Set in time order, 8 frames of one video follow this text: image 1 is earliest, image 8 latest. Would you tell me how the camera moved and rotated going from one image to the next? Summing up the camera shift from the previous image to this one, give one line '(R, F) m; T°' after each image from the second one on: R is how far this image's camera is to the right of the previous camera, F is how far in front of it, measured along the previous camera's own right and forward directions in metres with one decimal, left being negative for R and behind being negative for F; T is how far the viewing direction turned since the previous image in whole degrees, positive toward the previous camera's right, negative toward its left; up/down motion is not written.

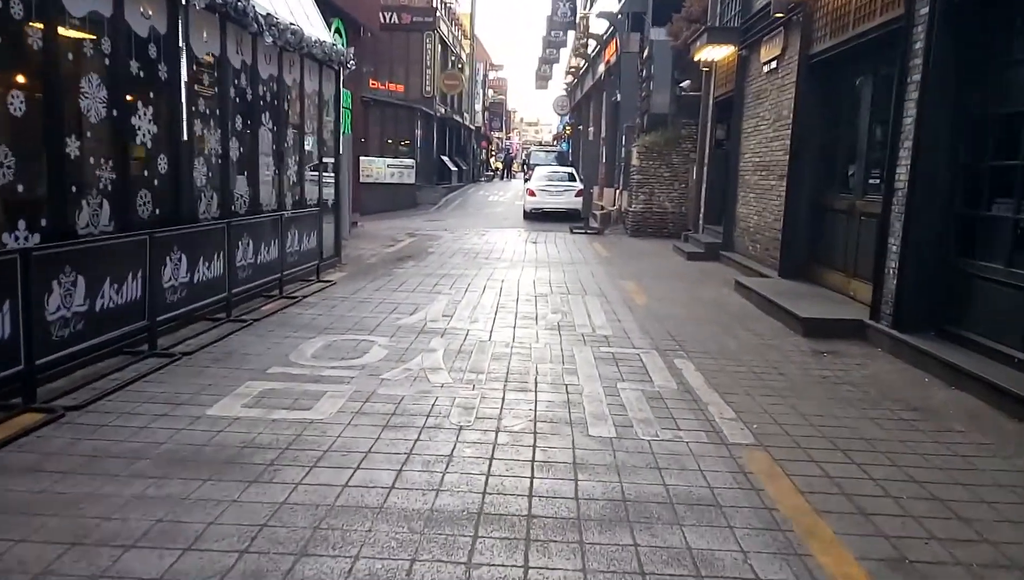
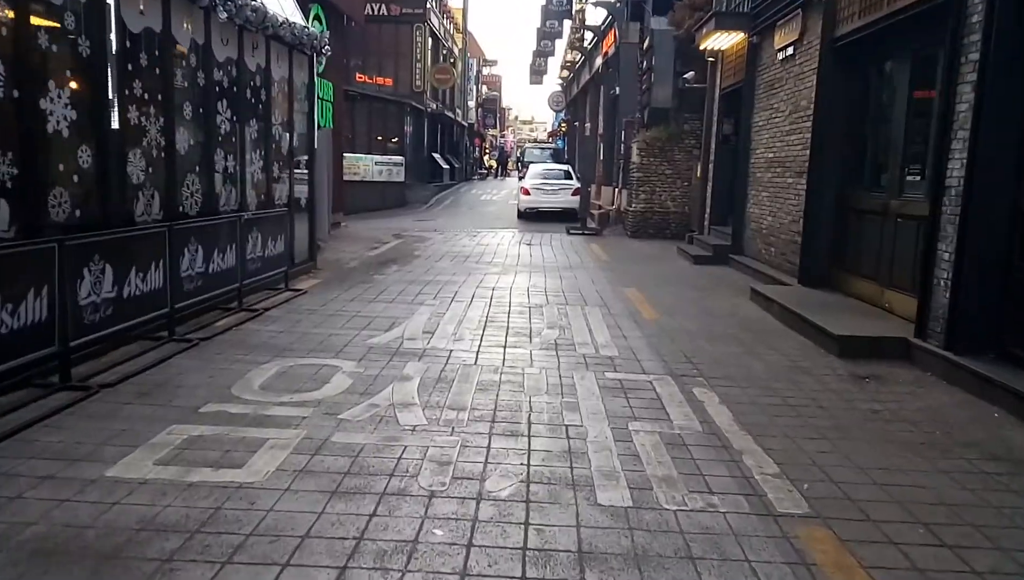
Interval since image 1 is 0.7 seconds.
(+0.1, +1.1) m; 0°
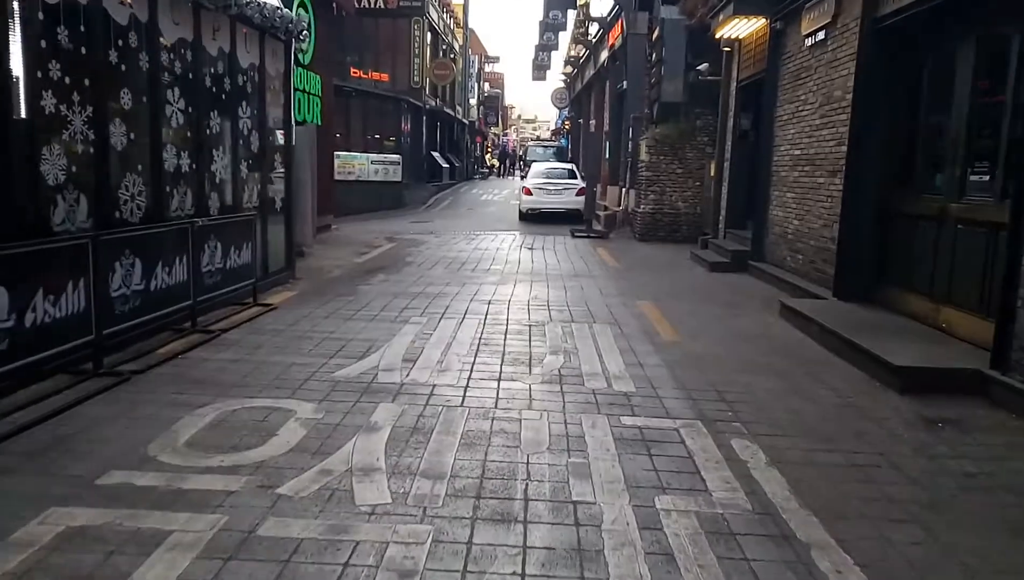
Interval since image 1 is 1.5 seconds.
(+0.1, +1.2) m; 0°
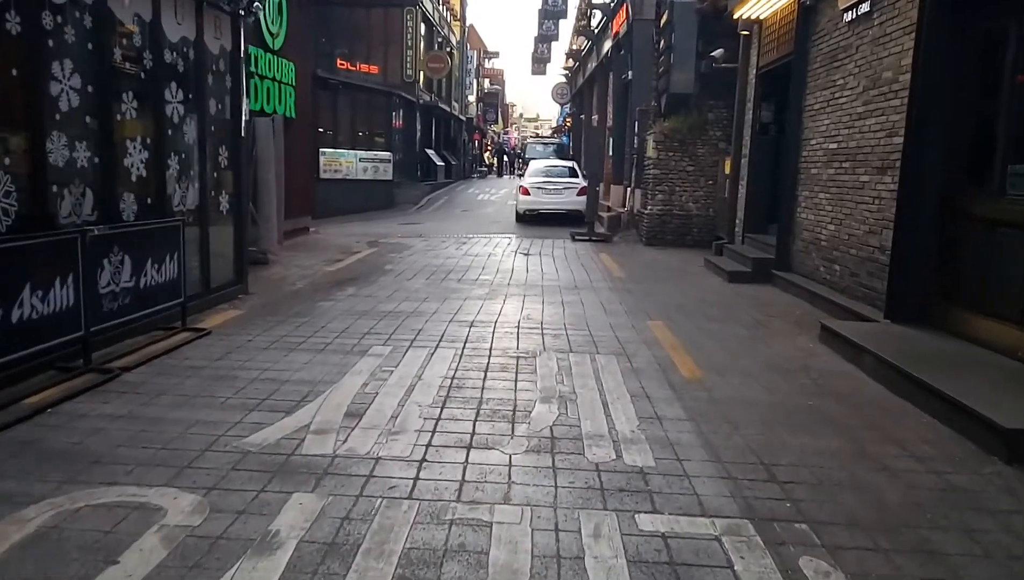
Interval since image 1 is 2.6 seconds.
(+0.2, +1.6) m; 0°
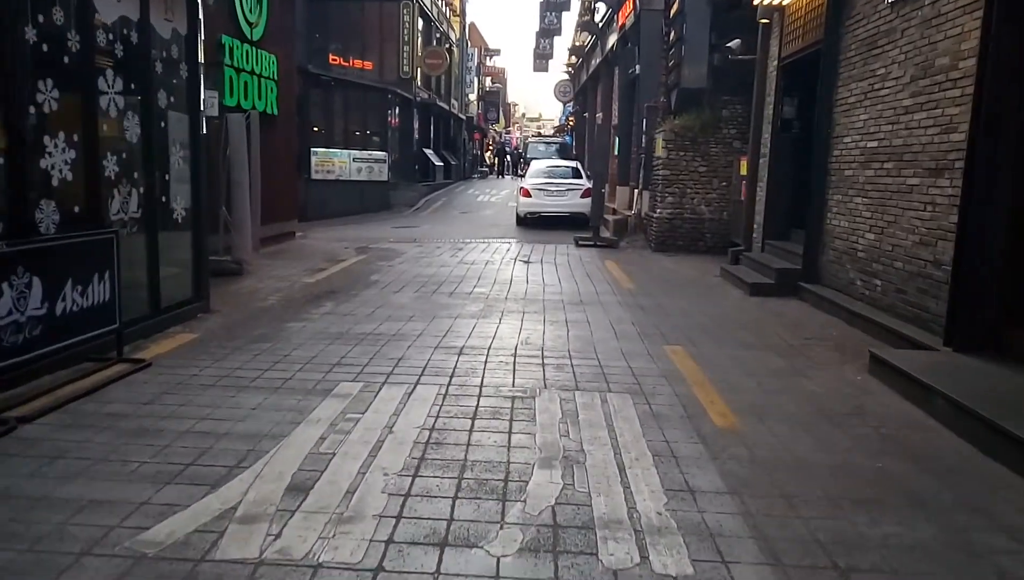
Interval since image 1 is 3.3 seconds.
(+0.1, +1.1) m; 0°
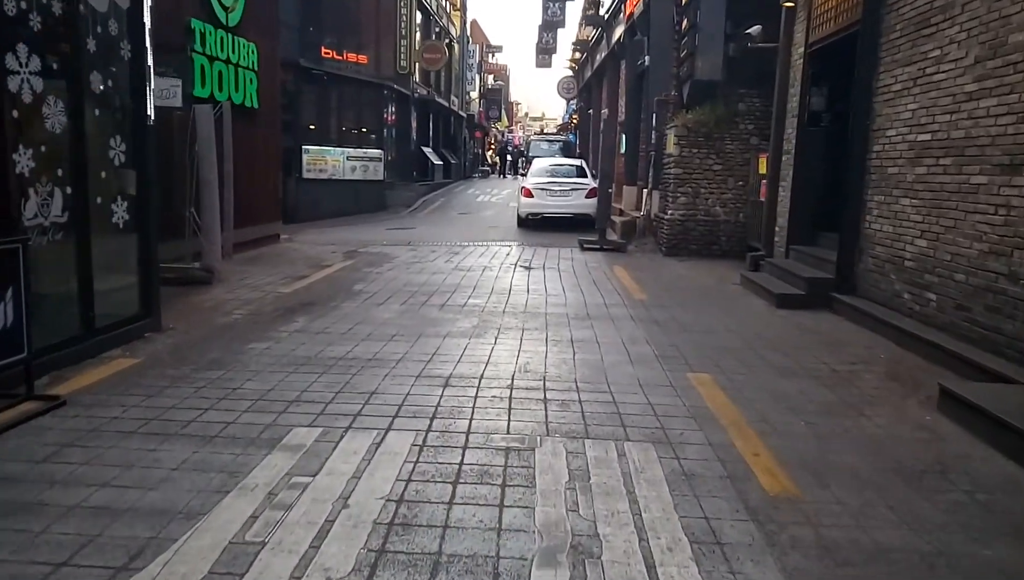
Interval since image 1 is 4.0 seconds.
(+0.1, +1.1) m; 0°
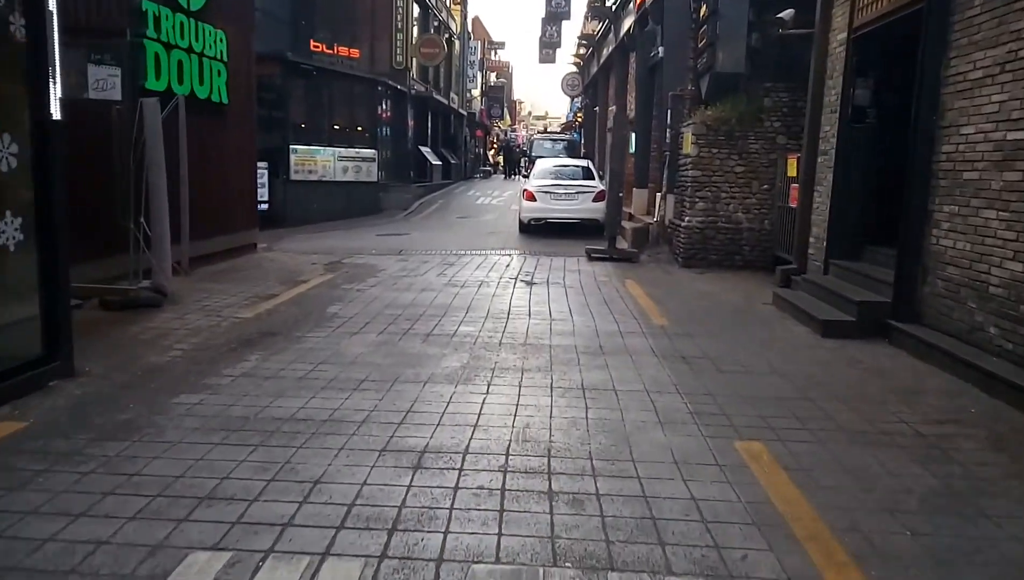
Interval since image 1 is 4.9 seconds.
(+0.1, +1.4) m; 0°
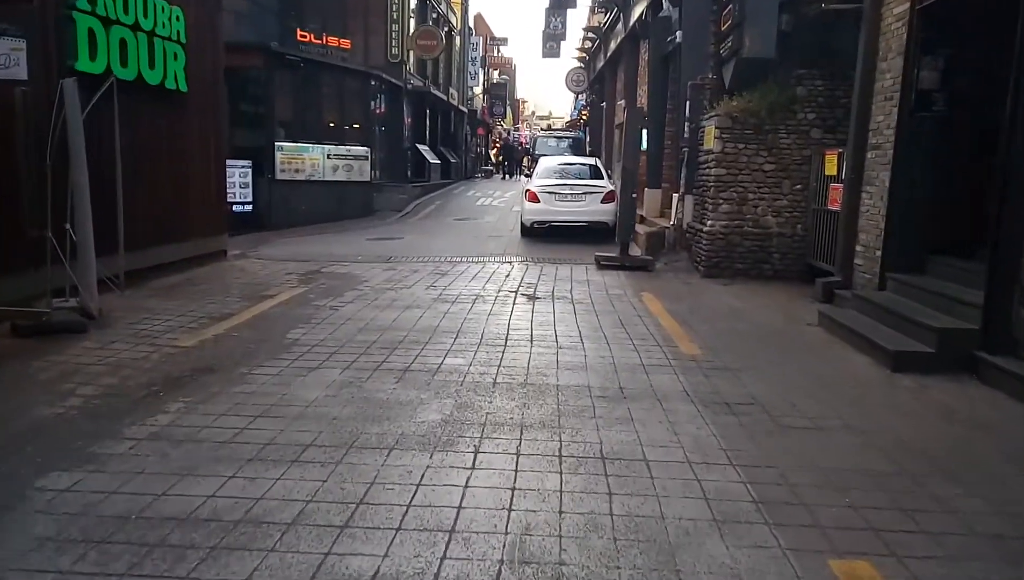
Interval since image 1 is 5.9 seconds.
(+0.1, +1.5) m; 0°
